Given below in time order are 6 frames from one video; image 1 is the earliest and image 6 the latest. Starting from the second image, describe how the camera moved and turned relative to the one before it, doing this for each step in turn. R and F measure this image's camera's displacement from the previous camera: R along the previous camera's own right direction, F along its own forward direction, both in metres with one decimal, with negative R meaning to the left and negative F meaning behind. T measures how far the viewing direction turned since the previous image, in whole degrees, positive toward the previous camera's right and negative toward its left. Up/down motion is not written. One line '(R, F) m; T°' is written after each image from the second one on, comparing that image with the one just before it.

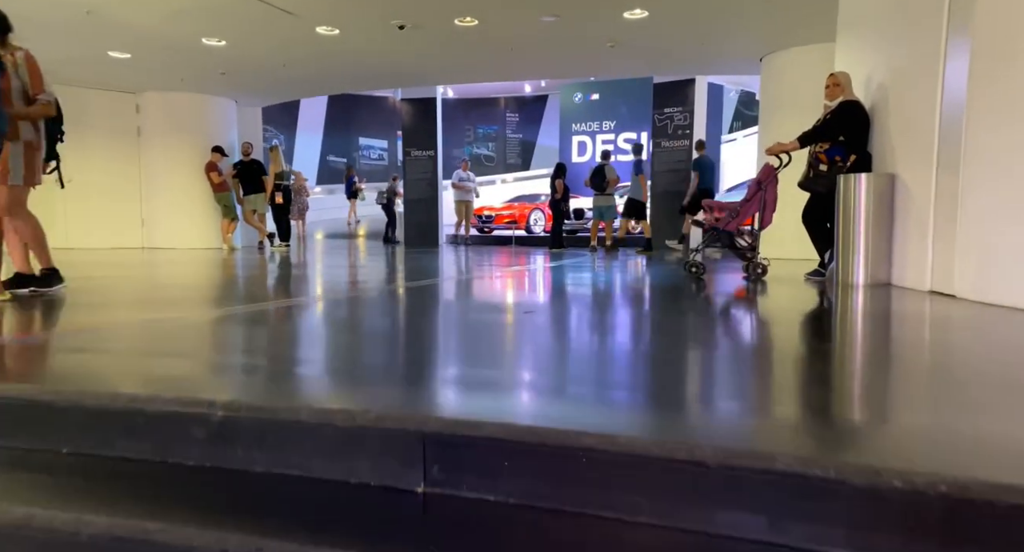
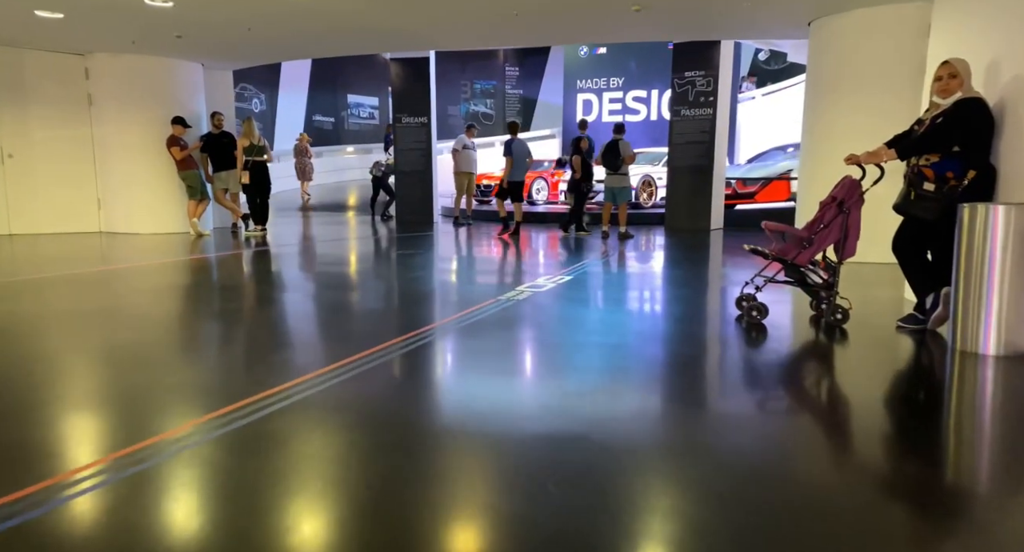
(-0.1, +0.9) m; 0°
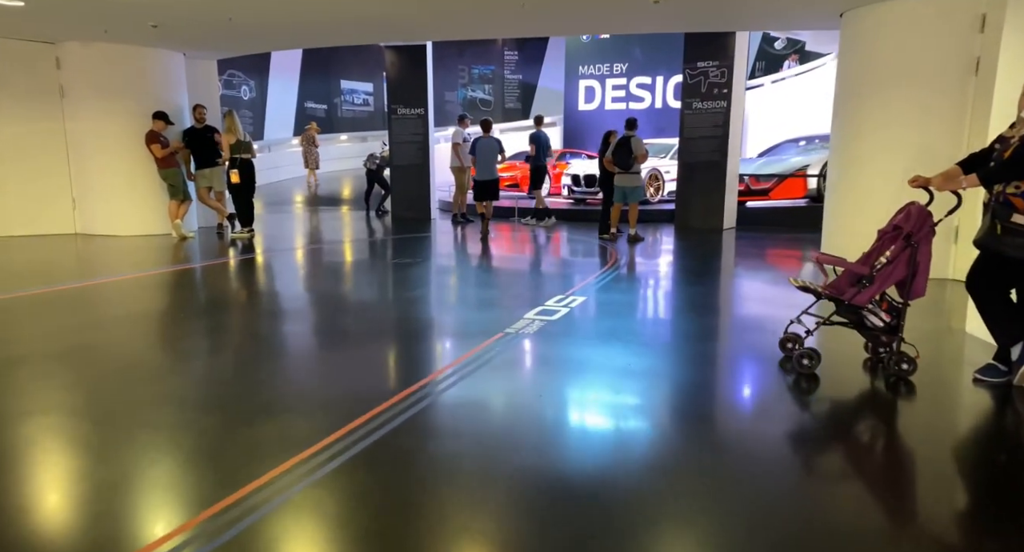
(-0.1, +0.4) m; 0°
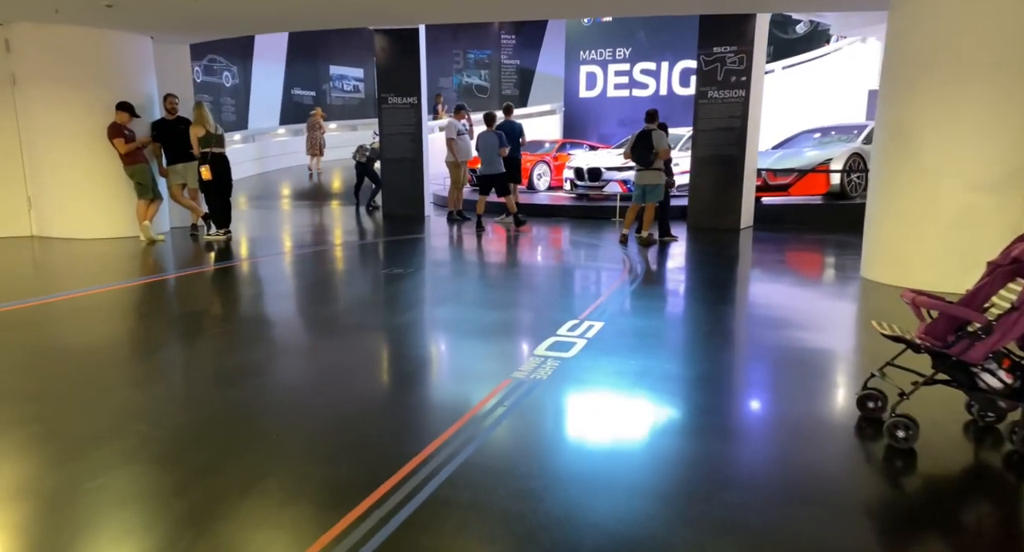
(-0.1, +0.6) m; 0°
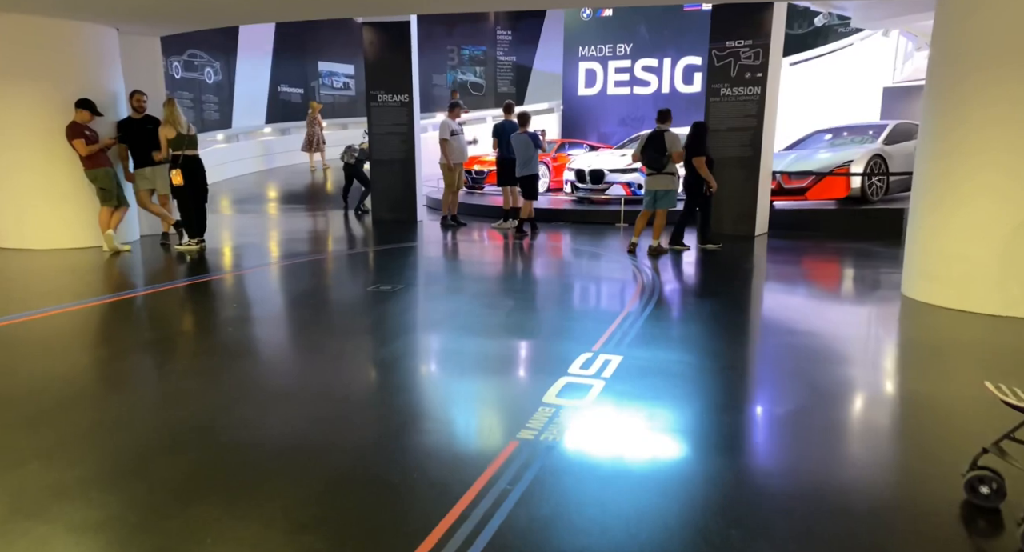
(0.0, +0.5) m; 0°
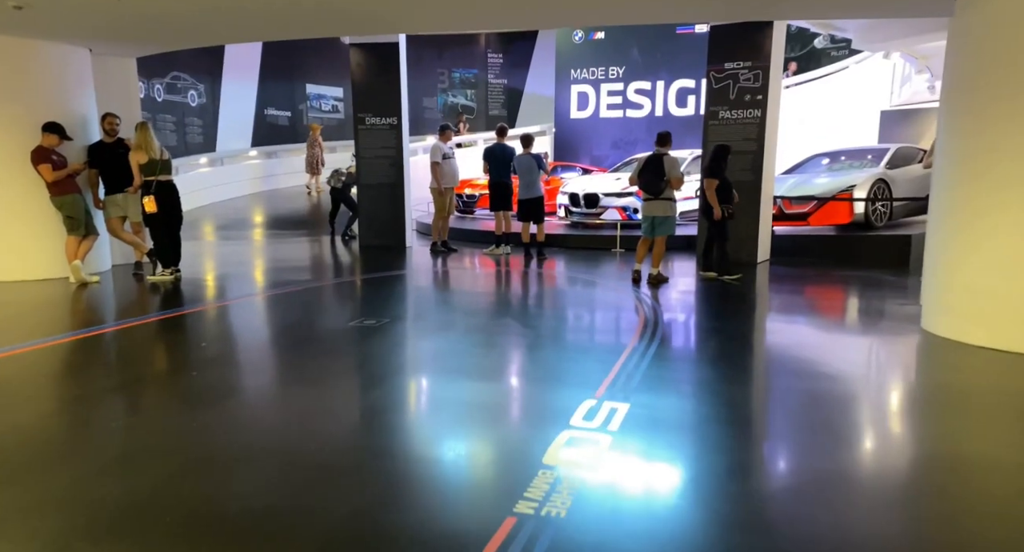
(0.0, +0.3) m; +1°
